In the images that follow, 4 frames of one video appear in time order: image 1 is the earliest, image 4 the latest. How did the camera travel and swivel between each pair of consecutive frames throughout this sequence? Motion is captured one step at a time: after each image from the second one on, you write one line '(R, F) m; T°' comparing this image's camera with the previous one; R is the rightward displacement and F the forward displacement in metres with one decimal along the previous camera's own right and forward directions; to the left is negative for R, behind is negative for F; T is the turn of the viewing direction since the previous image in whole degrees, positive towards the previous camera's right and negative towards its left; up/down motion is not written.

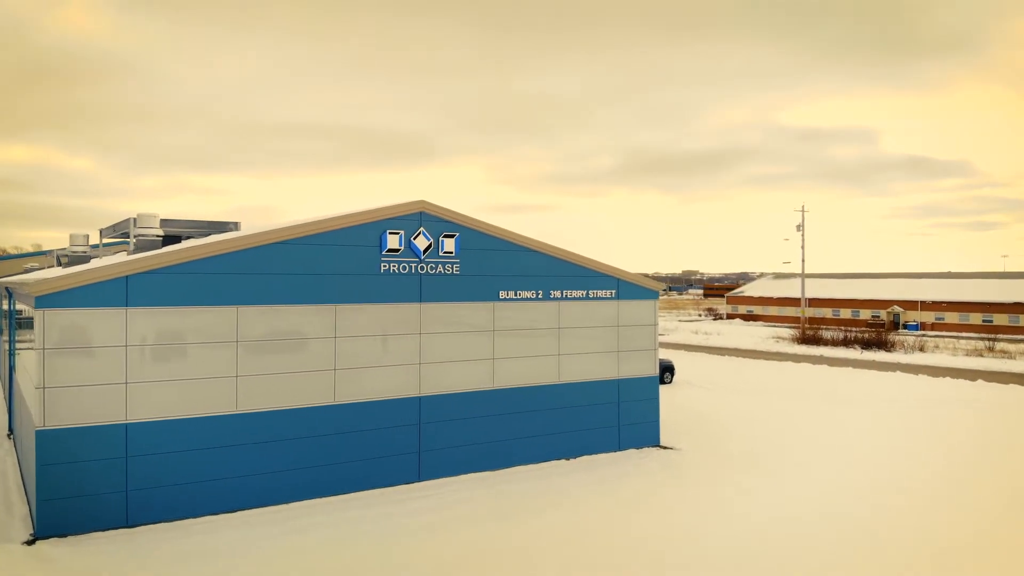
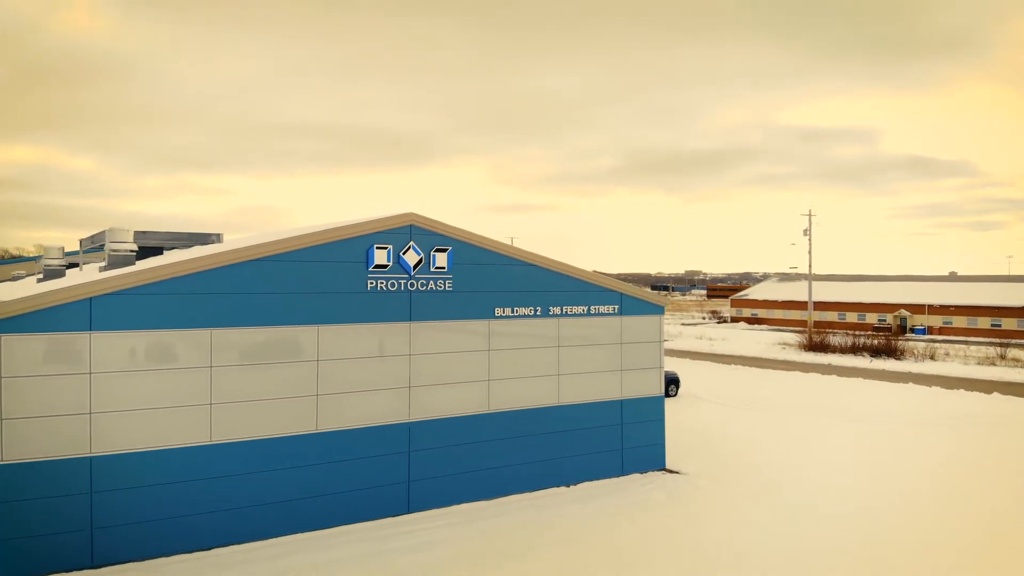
(+0.1, +0.9) m; 0°
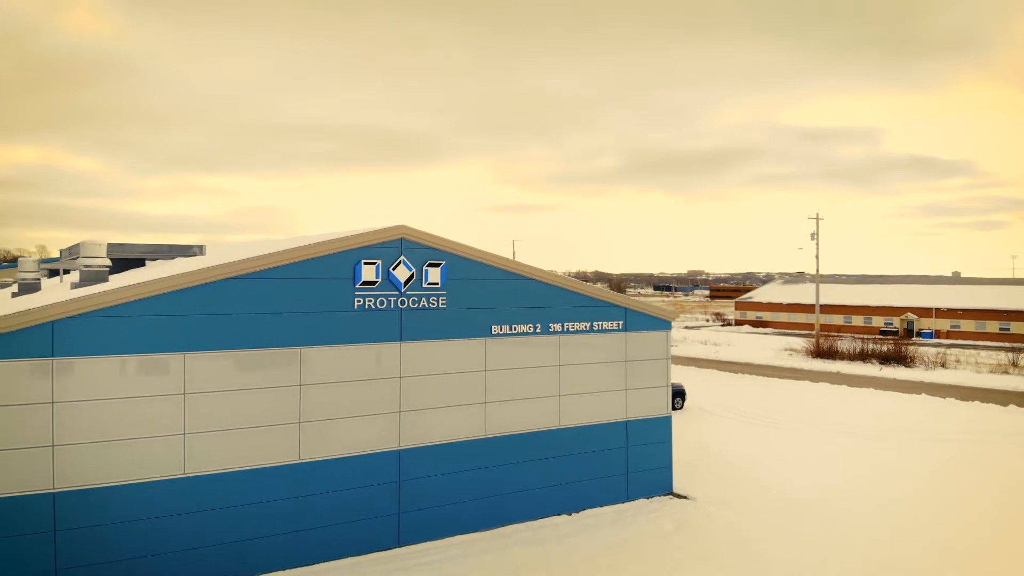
(+0.1, +0.8) m; 0°
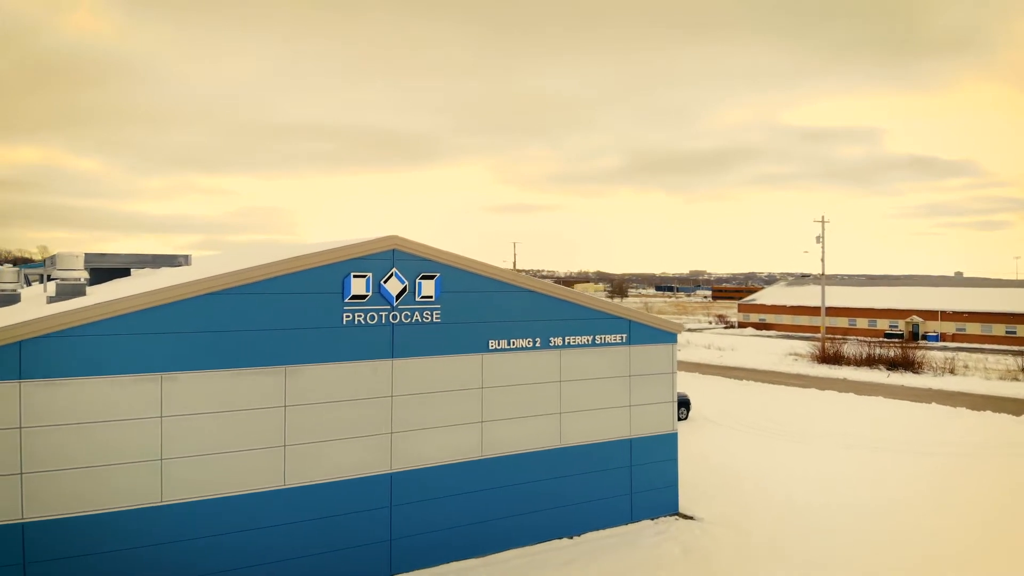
(+0.1, +0.6) m; 0°
